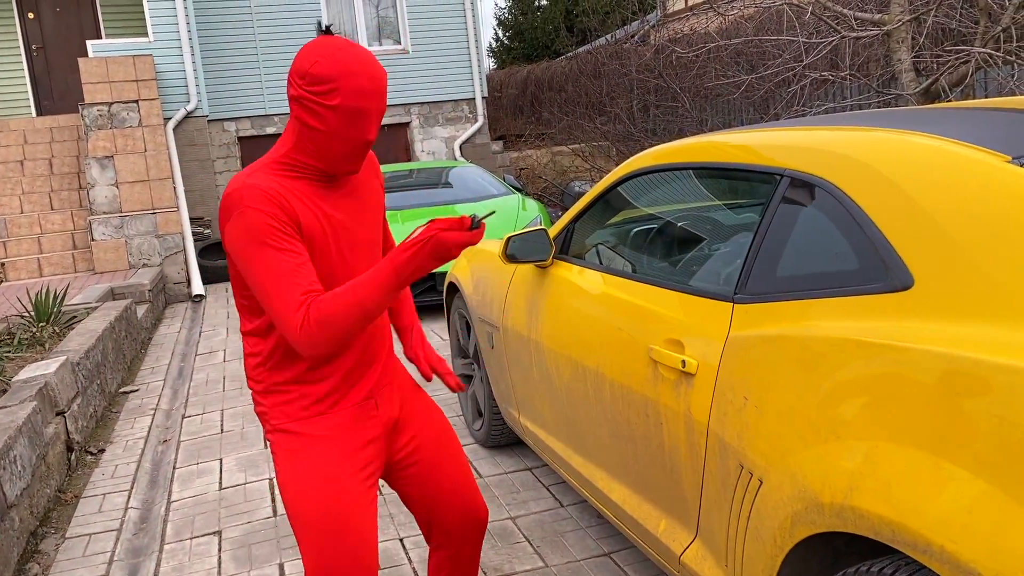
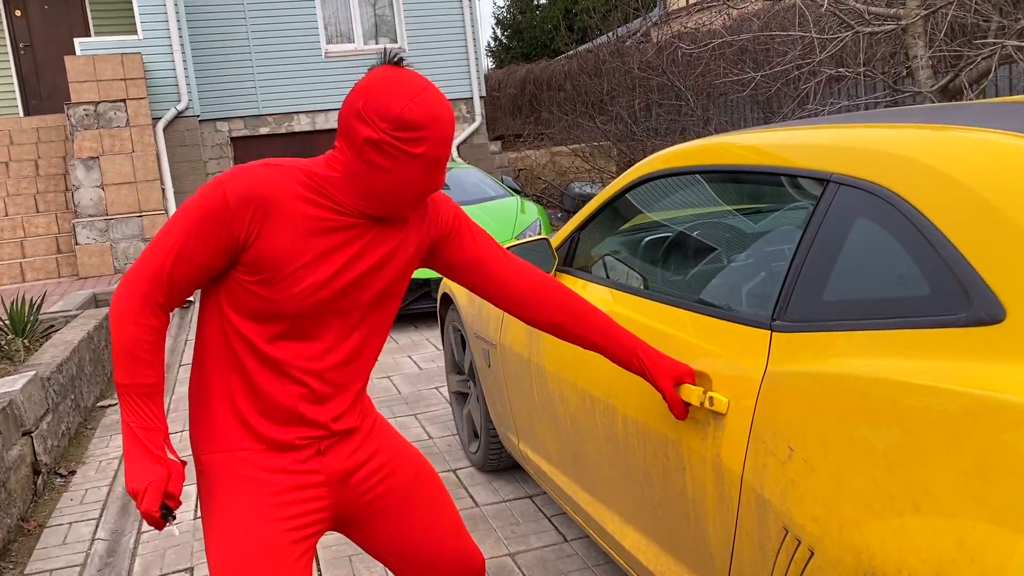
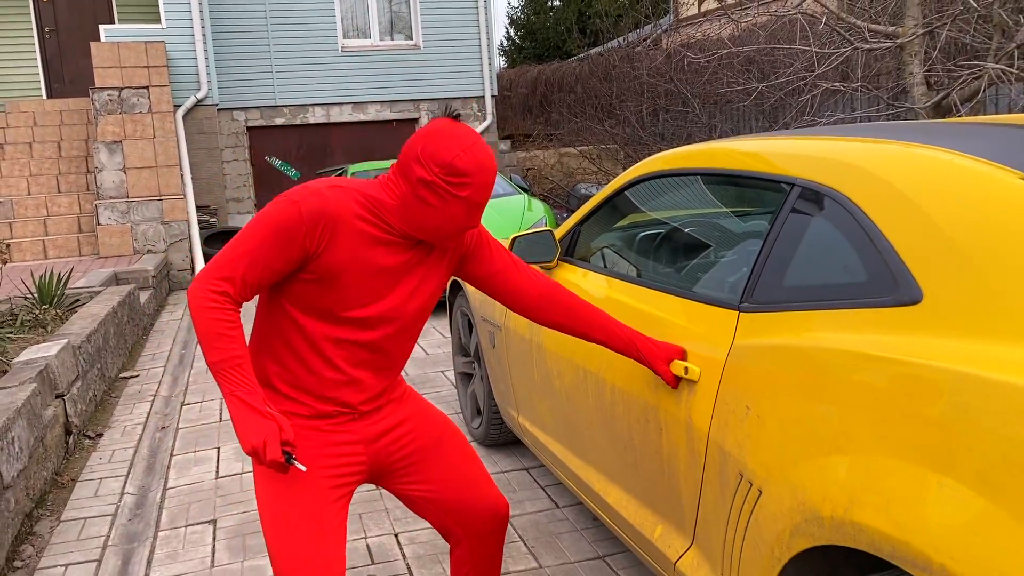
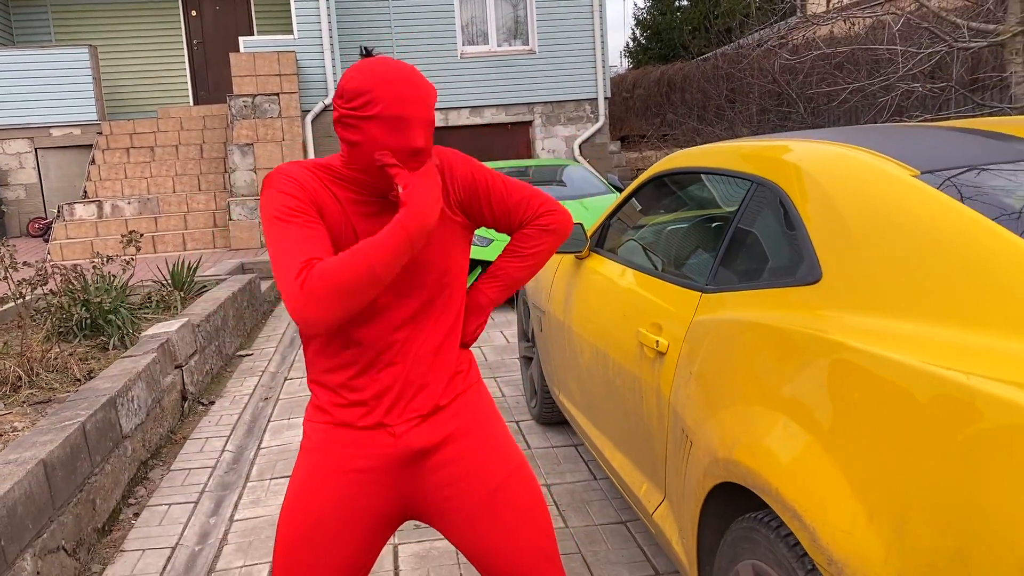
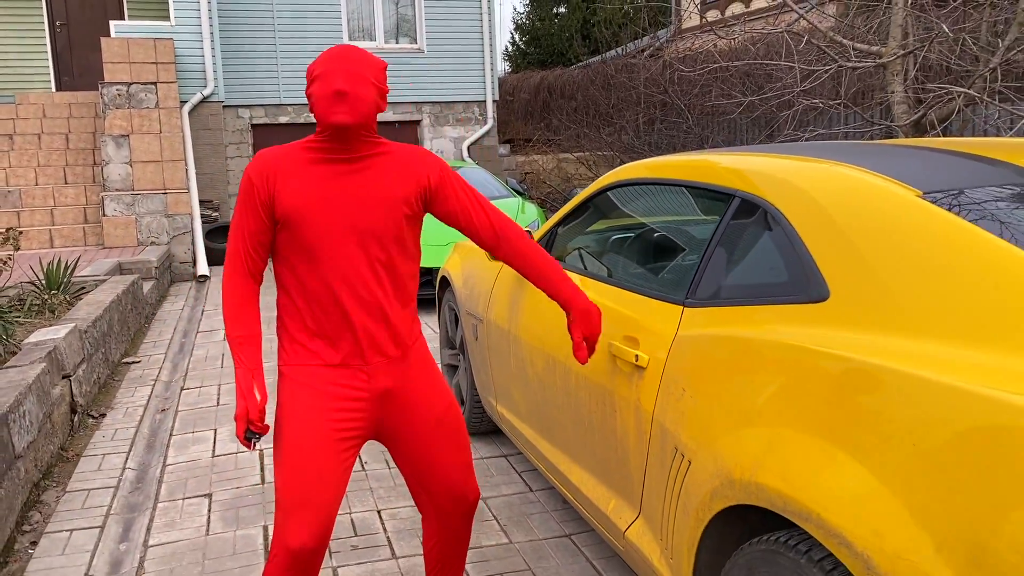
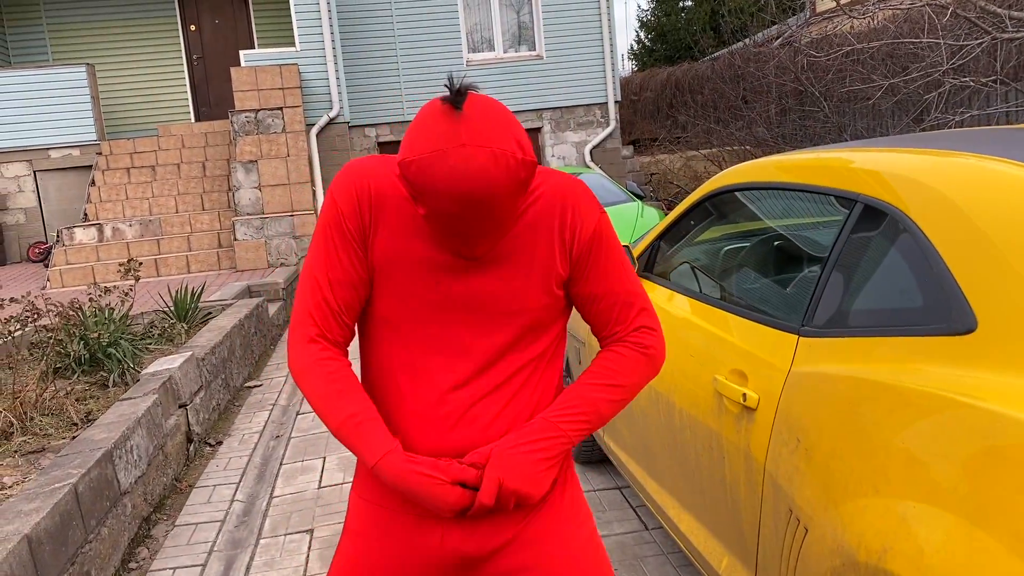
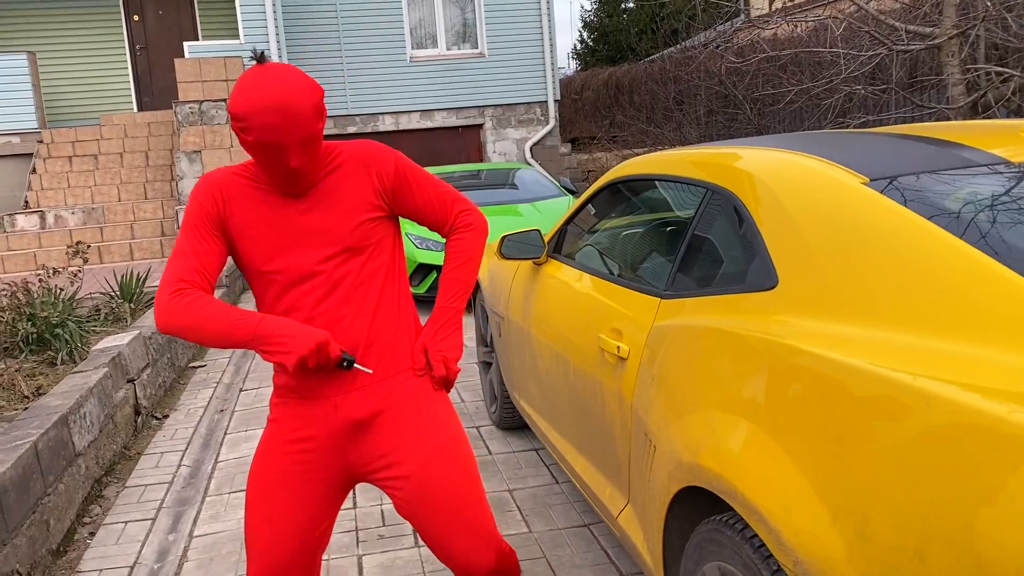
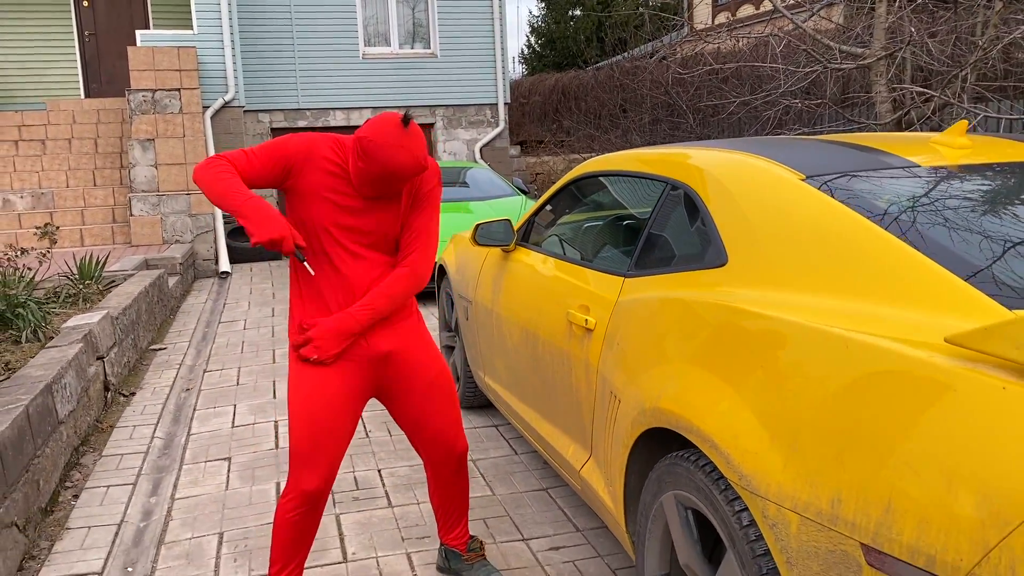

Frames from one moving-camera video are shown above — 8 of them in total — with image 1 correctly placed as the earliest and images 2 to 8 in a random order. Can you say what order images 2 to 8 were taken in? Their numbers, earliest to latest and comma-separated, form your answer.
2, 3, 5, 8, 7, 6, 4
